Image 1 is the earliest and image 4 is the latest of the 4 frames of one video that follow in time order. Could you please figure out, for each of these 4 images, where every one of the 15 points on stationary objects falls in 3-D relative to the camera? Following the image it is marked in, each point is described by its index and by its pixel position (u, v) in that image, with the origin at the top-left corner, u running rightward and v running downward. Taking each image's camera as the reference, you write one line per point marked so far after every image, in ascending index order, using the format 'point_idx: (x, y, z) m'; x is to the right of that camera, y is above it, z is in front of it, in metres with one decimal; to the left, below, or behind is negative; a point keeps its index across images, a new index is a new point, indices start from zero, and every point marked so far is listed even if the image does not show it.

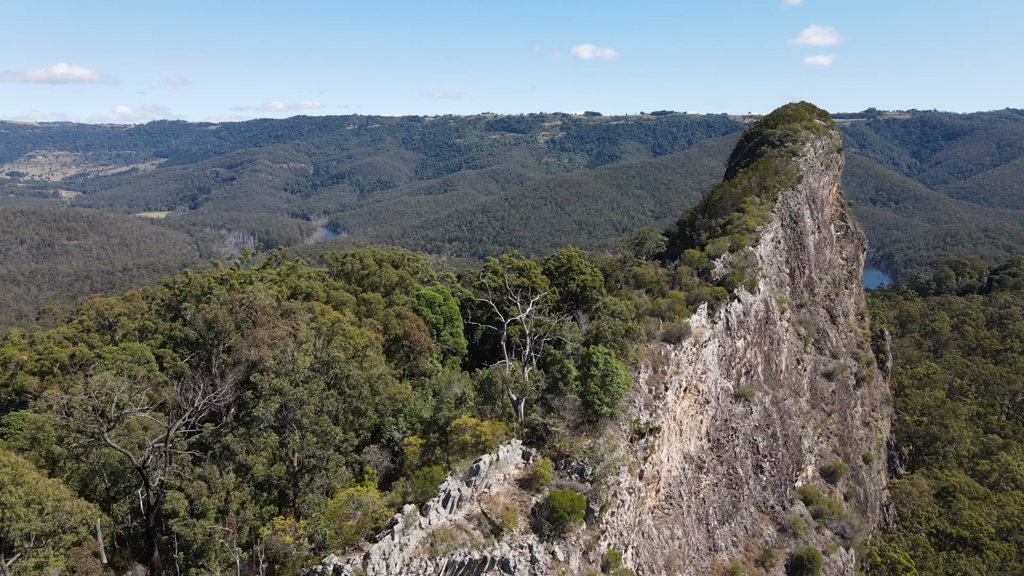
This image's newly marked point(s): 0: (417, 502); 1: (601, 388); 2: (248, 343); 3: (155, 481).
0: (-1.8, -4.0, +15.3) m
1: (+2.0, -2.2, +18.2) m
2: (-6.3, -1.3, +19.5) m
3: (-6.5, -3.5, +14.9) m
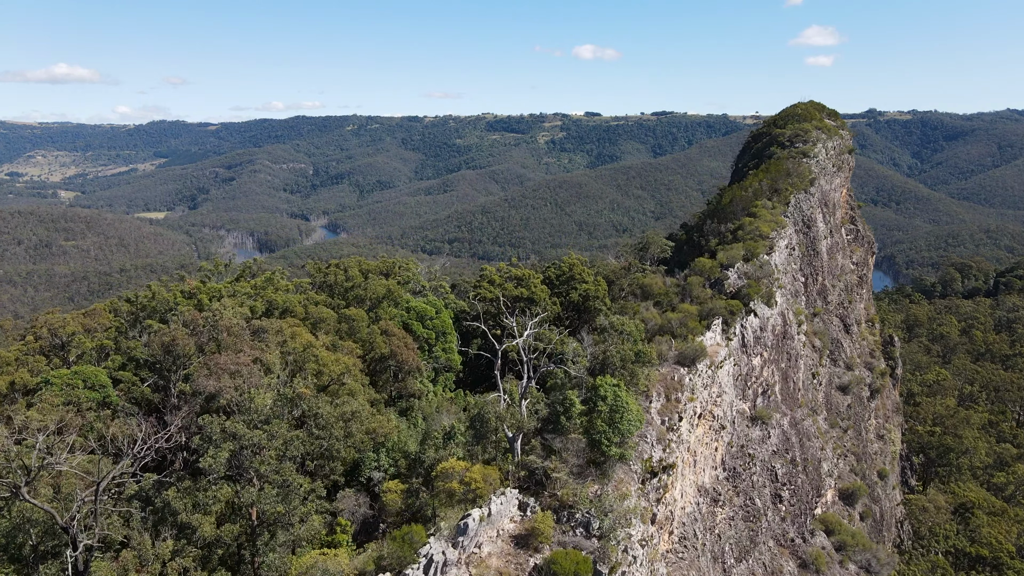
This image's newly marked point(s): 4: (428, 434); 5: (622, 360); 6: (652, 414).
0: (-1.9, -4.4, +12.9) m
1: (+1.9, -2.7, +15.8) m
2: (-6.4, -1.7, +17.1) m
3: (-6.6, -3.9, +12.5) m
4: (-1.9, -3.2, +18.1) m
5: (+2.5, -1.6, +18.8) m
6: (+3.2, -2.9, +18.7) m
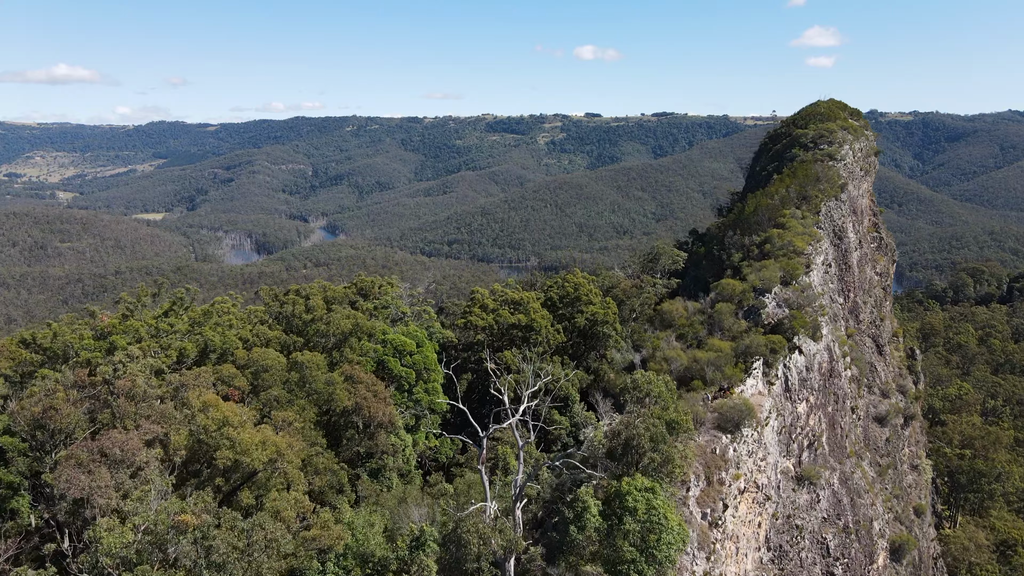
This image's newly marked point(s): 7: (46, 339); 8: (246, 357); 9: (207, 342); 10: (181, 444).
0: (-2.0, -5.3, +8.2) m
1: (+1.7, -3.5, +11.1) m
2: (-6.5, -2.6, +12.4) m
3: (-6.7, -4.8, +7.8) m
4: (-2.0, -4.1, +13.4) m
5: (+2.4, -2.5, +14.1) m
6: (+3.1, -3.8, +14.0) m
7: (-10.8, -1.2, +19.0) m
8: (-6.2, -1.6, +18.8) m
9: (-7.2, -1.3, +19.3) m
10: (-5.4, -2.5, +13.3) m
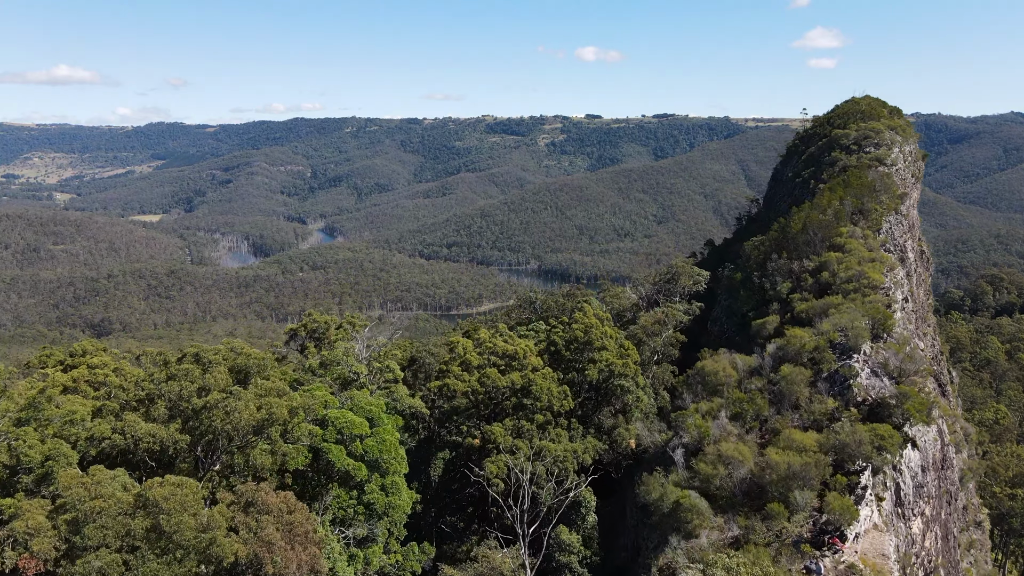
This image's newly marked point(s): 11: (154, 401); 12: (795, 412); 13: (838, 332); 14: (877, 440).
0: (-2.3, -6.6, +1.2) m
1: (+1.5, -4.8, +4.1) m
2: (-6.8, -3.8, +5.4) m
3: (-7.0, -6.1, +0.8) m
4: (-2.2, -5.4, +6.4) m
5: (+2.2, -3.8, +7.1) m
6: (+2.8, -5.0, +7.0) m
7: (-11.0, -2.5, +12.0) m
8: (-6.4, -2.9, +11.8) m
9: (-7.4, -2.6, +12.4) m
10: (-5.6, -3.8, +6.3) m
11: (-6.9, -2.2, +16.3) m
12: (+5.9, -2.5, +16.9) m
13: (+7.7, -1.0, +19.0) m
14: (+6.8, -2.8, +15.2) m
